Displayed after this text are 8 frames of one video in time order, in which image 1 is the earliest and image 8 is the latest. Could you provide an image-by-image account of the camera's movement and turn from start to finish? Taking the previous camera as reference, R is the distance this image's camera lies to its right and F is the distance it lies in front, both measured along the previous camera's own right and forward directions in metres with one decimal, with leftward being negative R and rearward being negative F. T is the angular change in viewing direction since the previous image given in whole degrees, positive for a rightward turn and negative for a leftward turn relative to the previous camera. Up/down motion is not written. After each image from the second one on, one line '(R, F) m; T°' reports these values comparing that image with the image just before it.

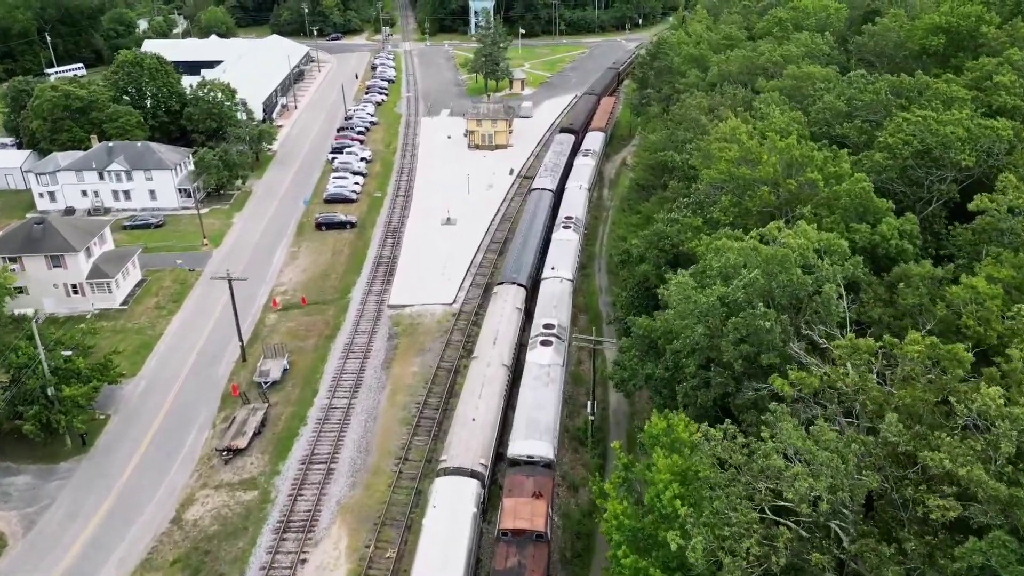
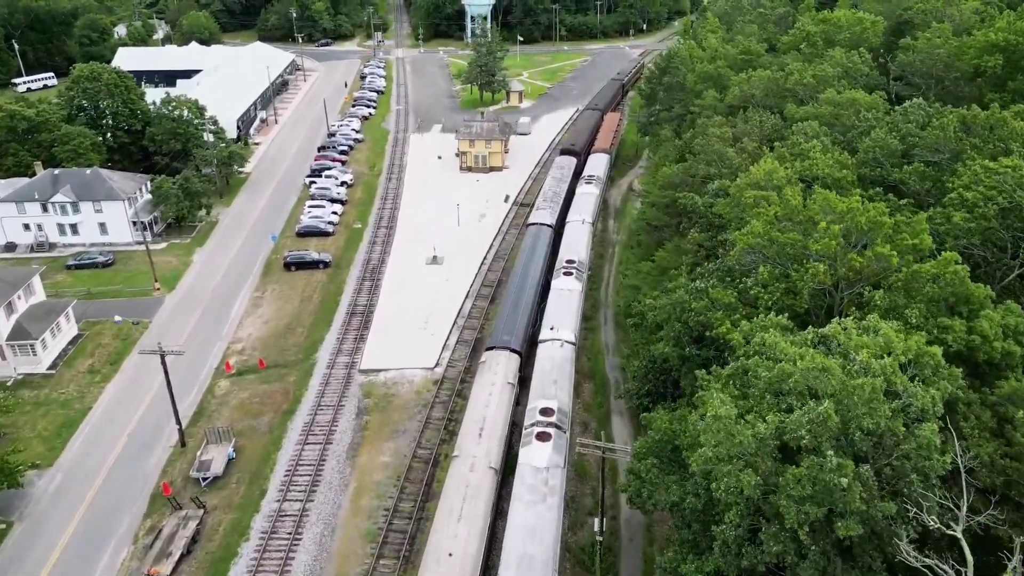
(+0.4, +6.5) m; 0°
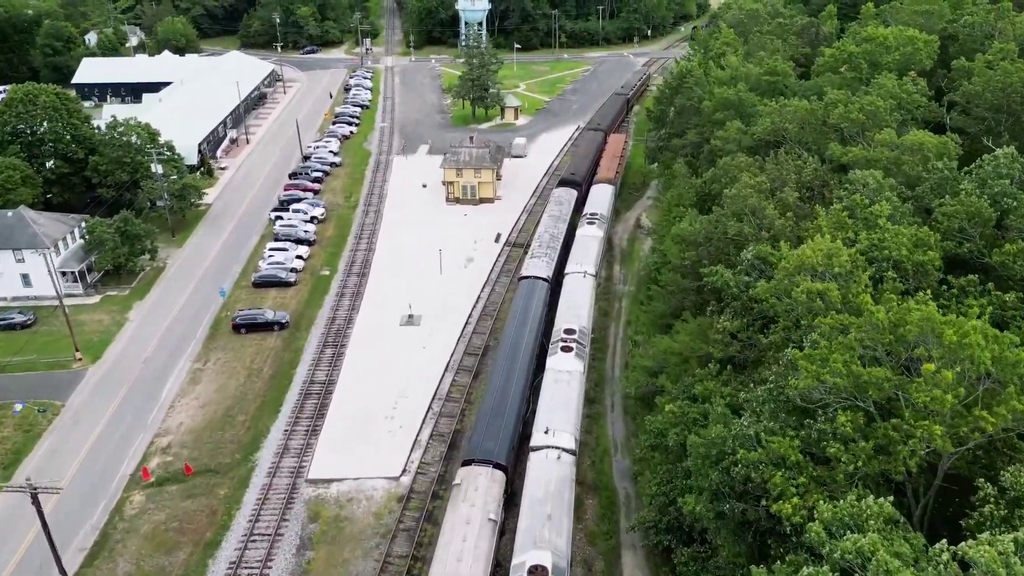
(+0.7, +7.6) m; 0°
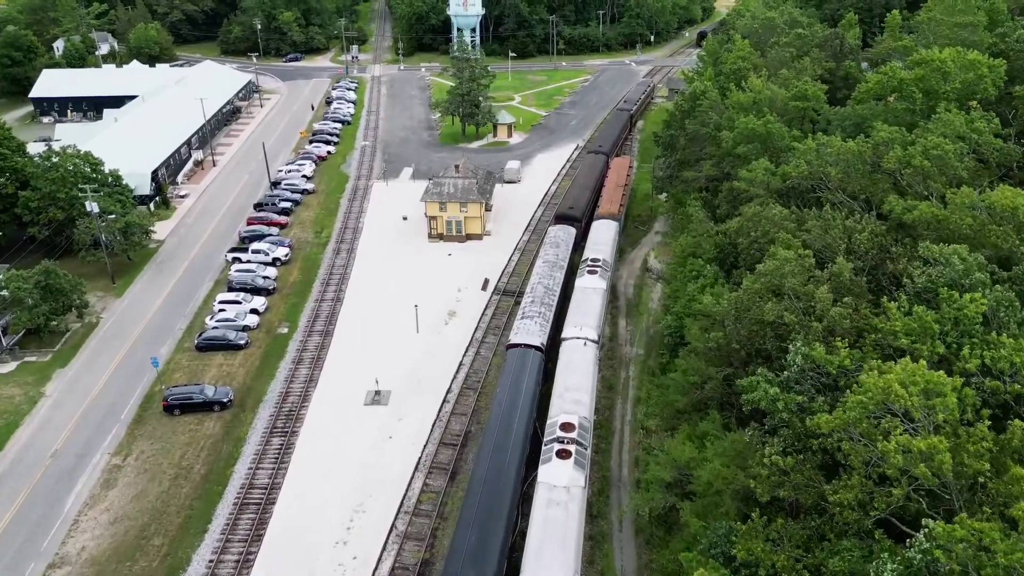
(+0.7, +7.0) m; 0°
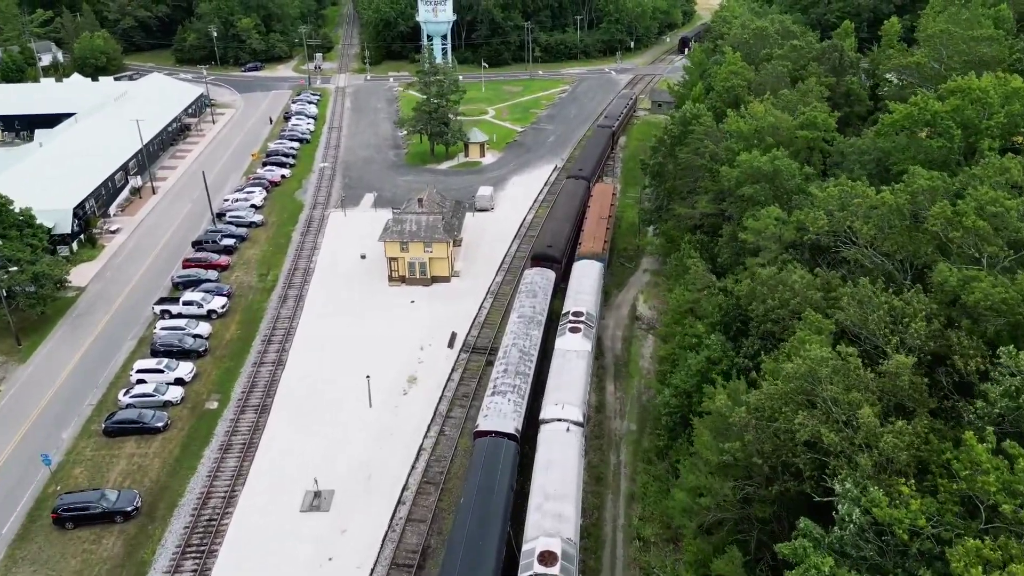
(+0.6, +6.1) m; +2°
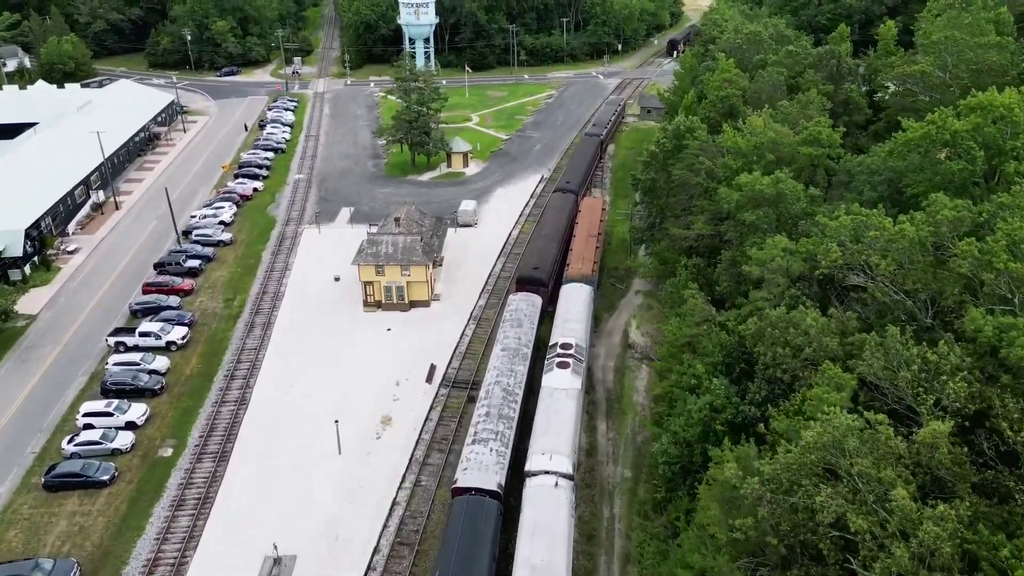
(+0.3, +3.0) m; +1°
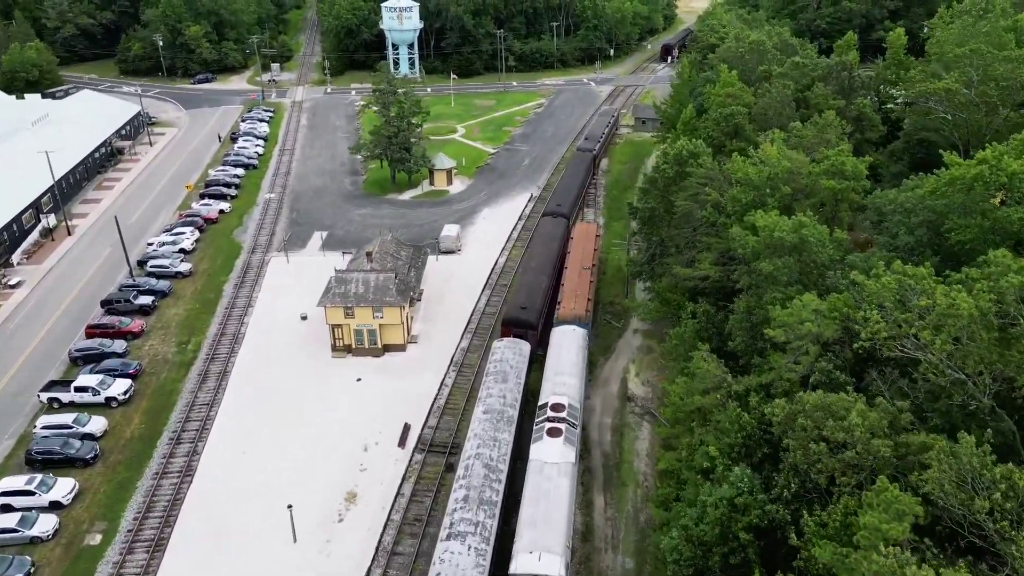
(+0.4, +4.5) m; +1°
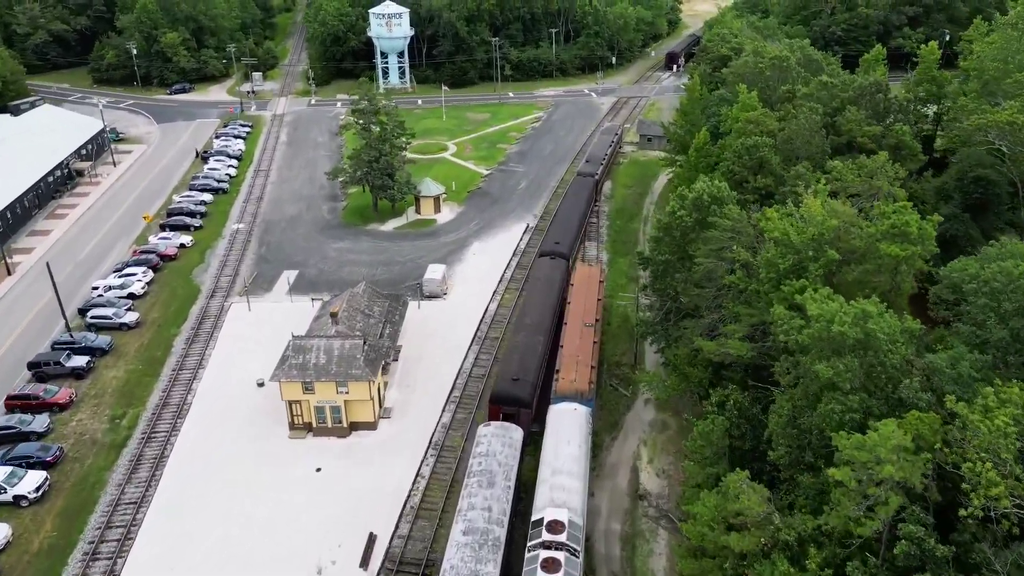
(+0.5, +6.0) m; 0°
